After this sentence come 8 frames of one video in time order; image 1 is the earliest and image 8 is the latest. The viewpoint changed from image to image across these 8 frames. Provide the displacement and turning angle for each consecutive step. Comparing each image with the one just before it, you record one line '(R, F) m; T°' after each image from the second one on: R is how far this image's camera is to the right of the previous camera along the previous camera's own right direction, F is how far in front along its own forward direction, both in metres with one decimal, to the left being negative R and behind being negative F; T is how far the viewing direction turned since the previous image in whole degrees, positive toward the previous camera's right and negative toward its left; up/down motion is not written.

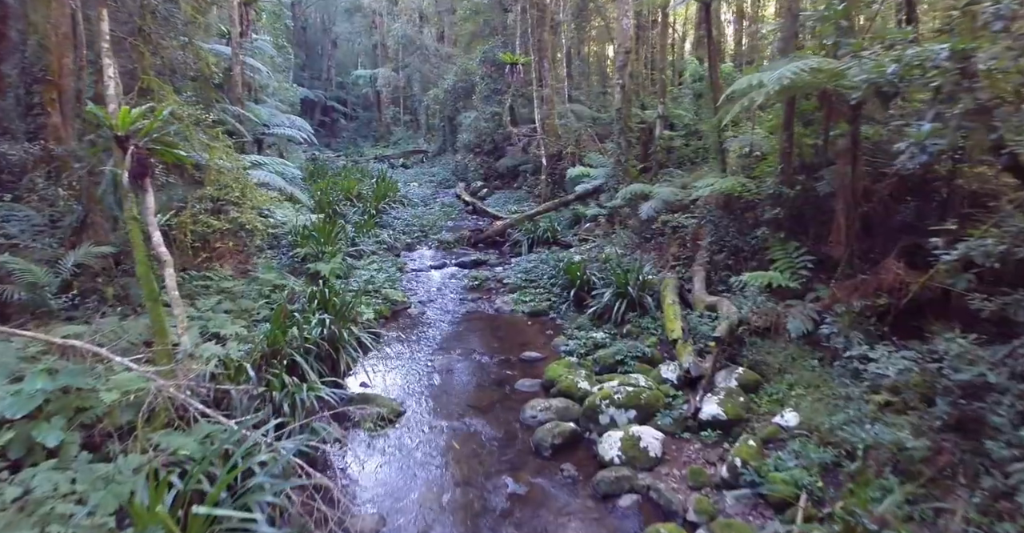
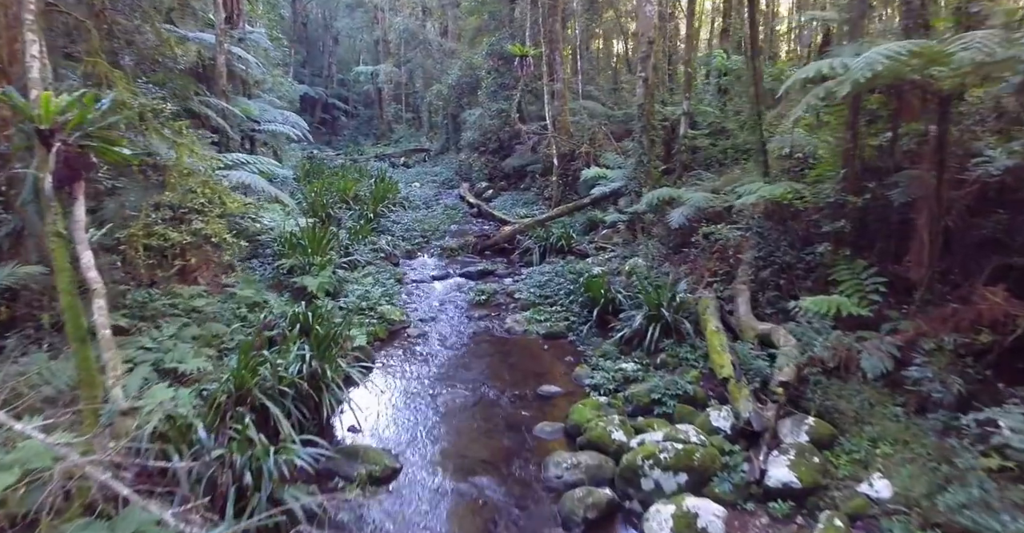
(-0.1, +0.8) m; 0°
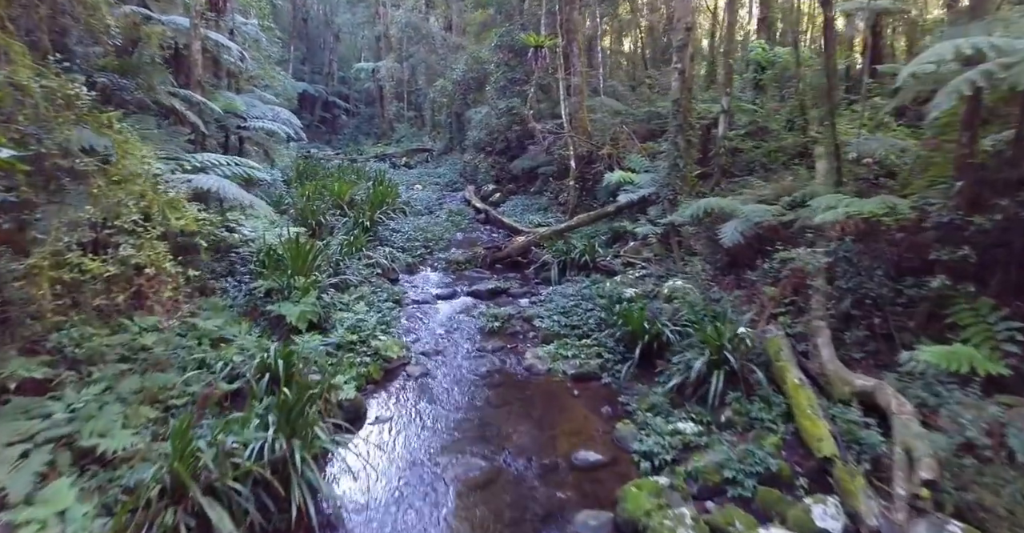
(-0.2, +1.0) m; 0°
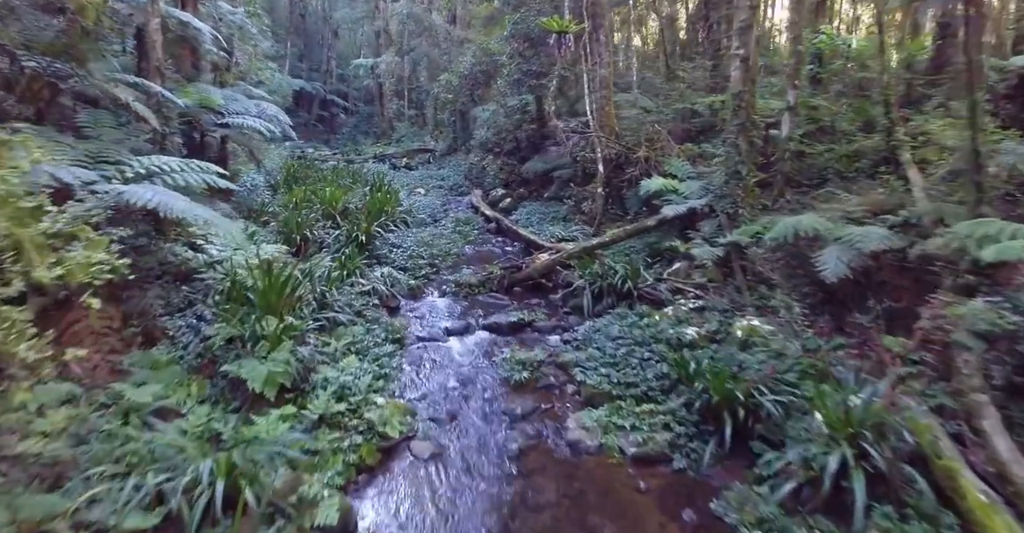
(-0.3, +1.2) m; 0°
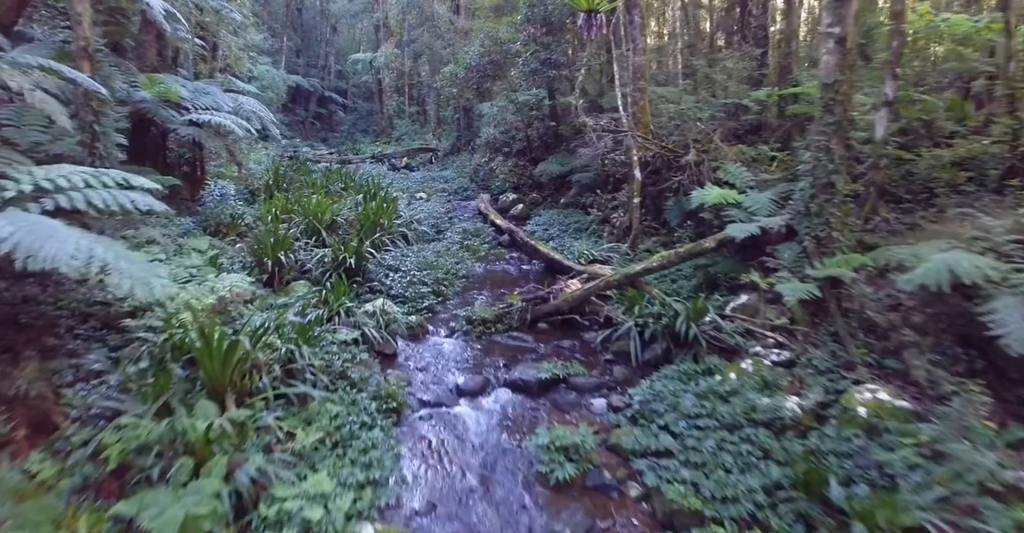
(-0.3, +1.3) m; 0°
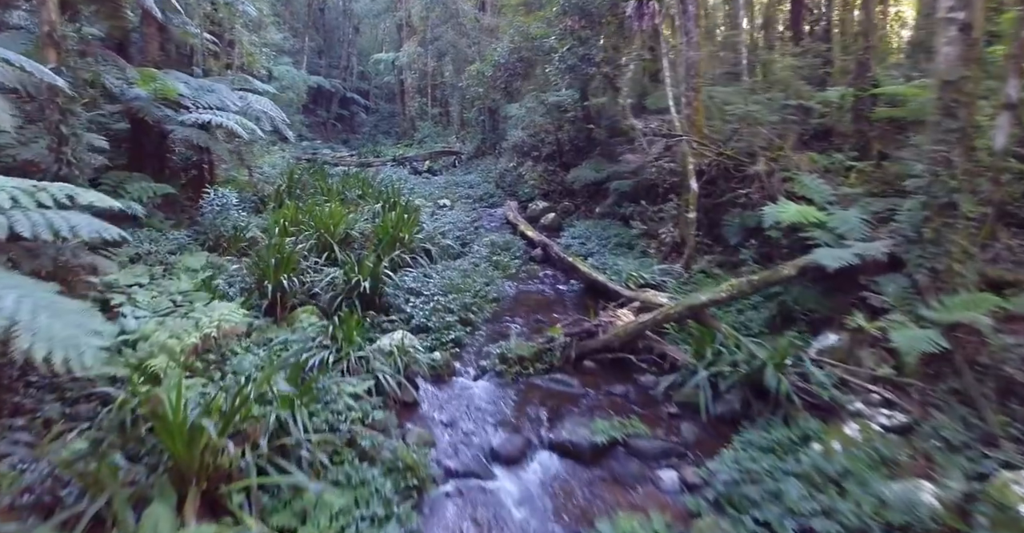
(-0.2, +0.8) m; -2°
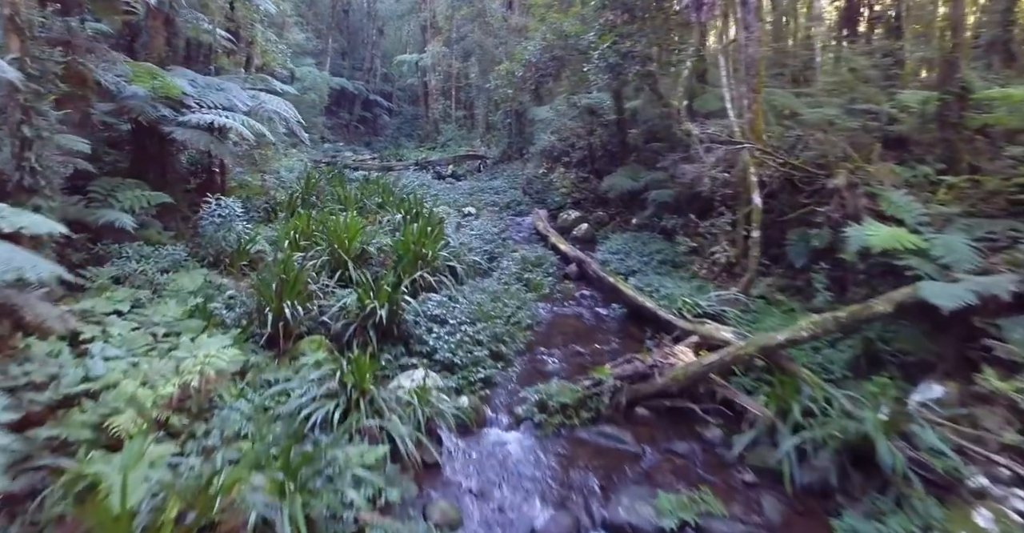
(-0.2, +0.7) m; -2°
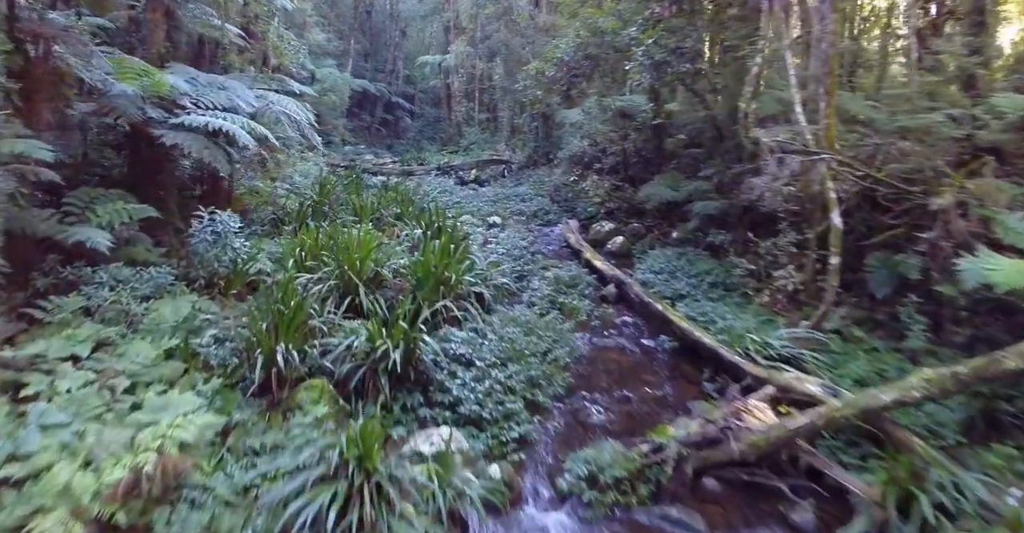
(-0.2, +0.7) m; -2°
